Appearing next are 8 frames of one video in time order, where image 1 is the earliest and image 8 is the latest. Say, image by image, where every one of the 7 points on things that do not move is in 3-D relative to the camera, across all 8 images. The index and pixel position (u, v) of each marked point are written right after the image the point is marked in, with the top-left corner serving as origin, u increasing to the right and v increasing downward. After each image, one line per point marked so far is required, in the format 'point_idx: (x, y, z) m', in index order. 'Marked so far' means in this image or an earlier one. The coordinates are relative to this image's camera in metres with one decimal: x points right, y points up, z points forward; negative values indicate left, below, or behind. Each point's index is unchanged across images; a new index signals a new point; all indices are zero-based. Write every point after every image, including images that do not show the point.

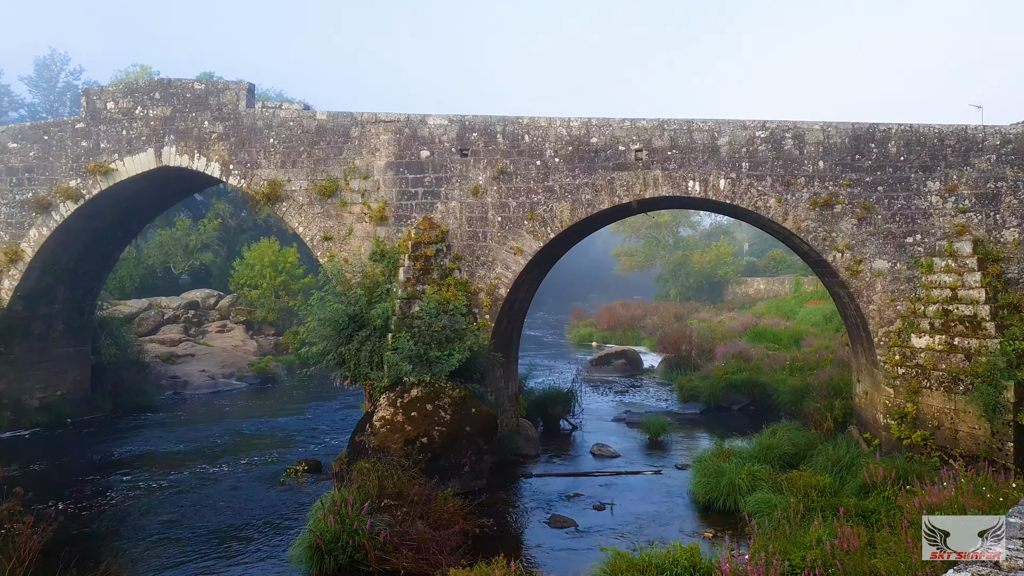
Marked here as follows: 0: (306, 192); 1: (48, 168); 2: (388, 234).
0: (-3.5, +1.6, +12.9) m
1: (-8.7, +2.2, +14.2) m
2: (-2.1, +0.9, +12.5) m
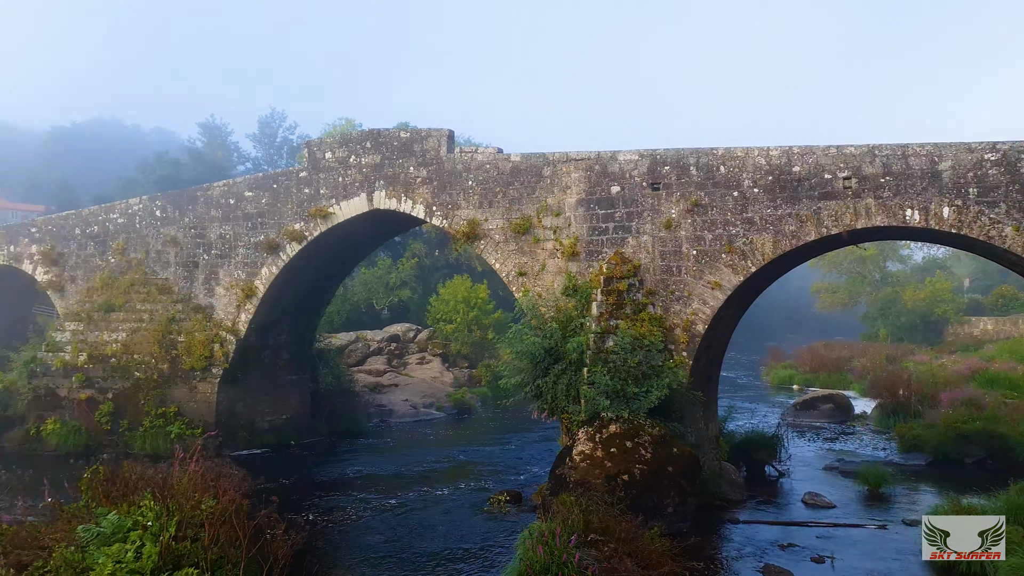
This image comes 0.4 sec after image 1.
0: (-0.2, +1.0, +13.3) m
1: (-4.9, +1.5, +15.9) m
2: (+1.1, +0.3, +12.6) m
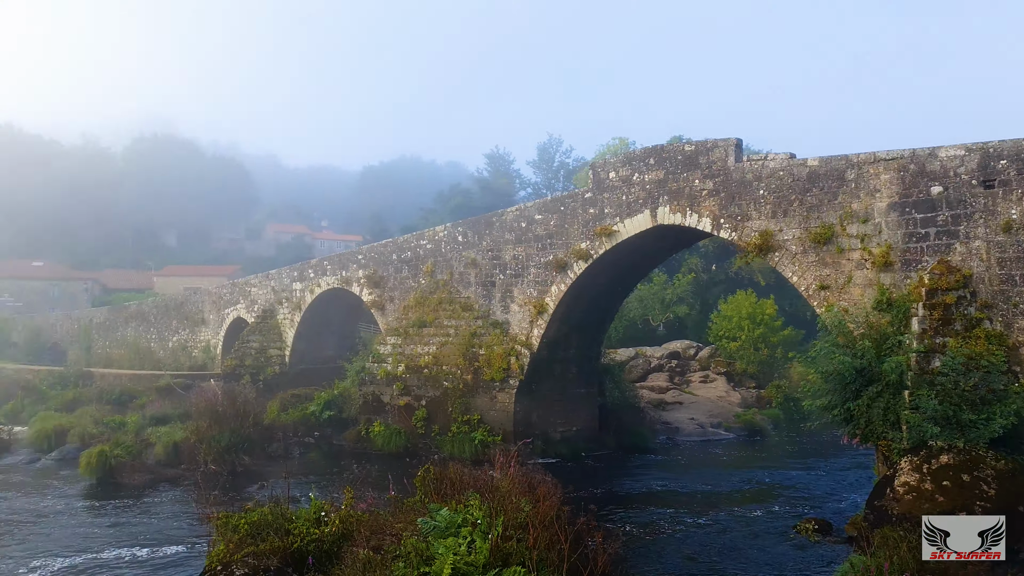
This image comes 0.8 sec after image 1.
0: (+4.7, +0.8, +12.6) m
1: (+1.2, +1.2, +16.6) m
2: (+5.7, +0.1, +11.5) m
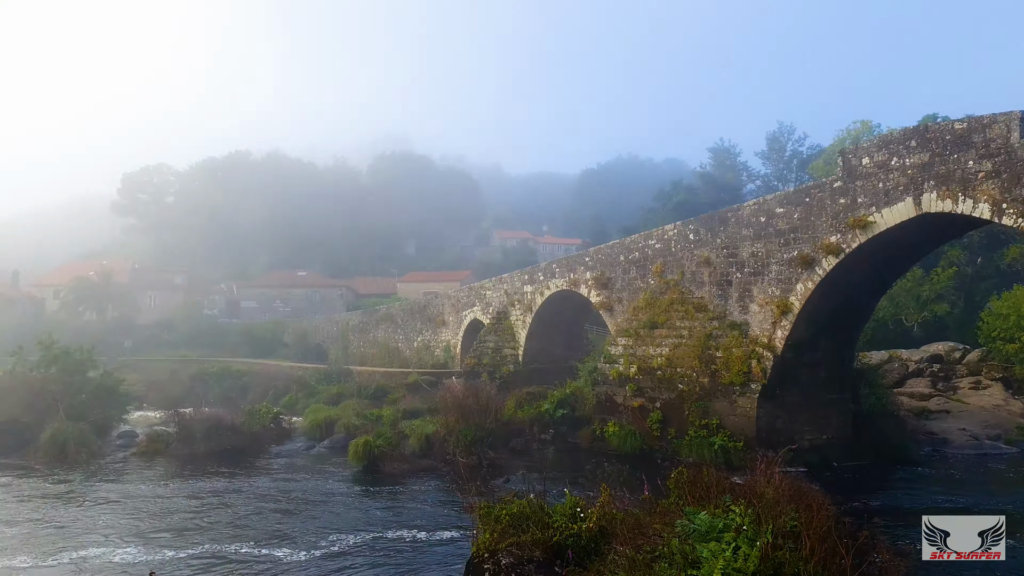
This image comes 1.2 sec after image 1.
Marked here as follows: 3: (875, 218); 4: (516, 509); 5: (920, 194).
0: (+8.4, +0.9, +10.7) m
1: (+6.1, +1.2, +15.5) m
2: (+9.0, +0.2, +9.4) m
3: (+6.7, +1.3, +14.2) m
4: (+0.1, -2.5, +8.8) m
5: (+7.1, +1.6, +13.3) m
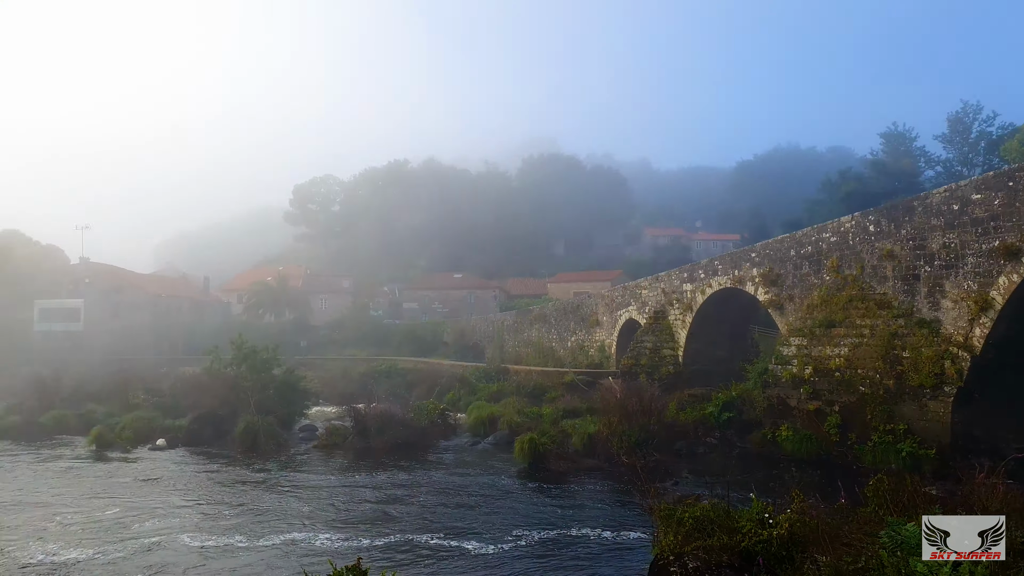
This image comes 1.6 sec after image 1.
0: (+10.6, +1.0, +8.8) m
1: (+9.2, +1.3, +14.0) m
2: (+10.9, +0.4, +7.4) m
3: (+9.6, +1.4, +12.6) m
4: (+2.1, -2.5, +8.6) m
5: (+9.8, +1.8, +11.7) m
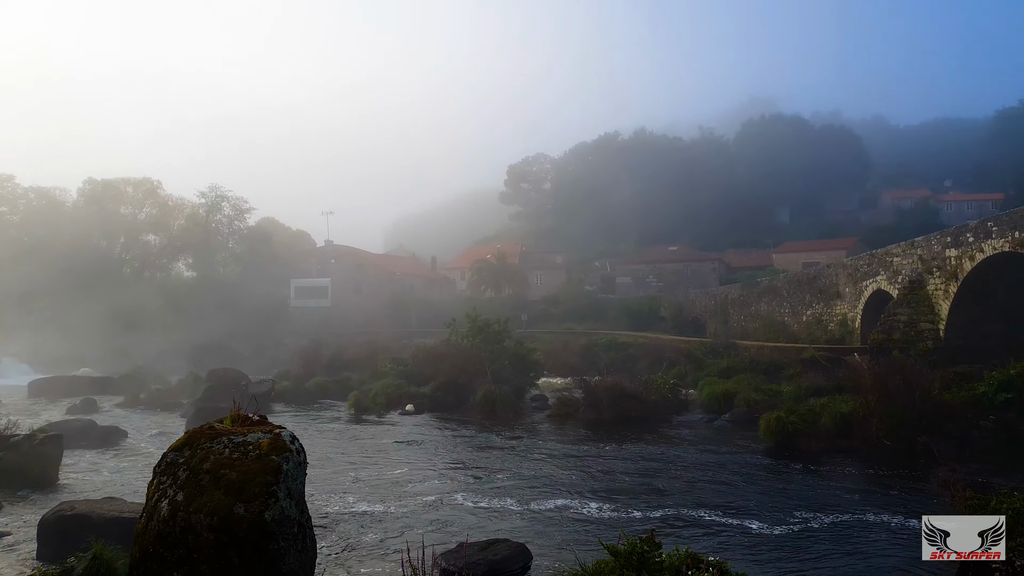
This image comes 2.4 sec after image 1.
0: (+13.1, +1.5, +5.4) m
1: (+13.2, +2.0, +10.8) m
2: (+13.1, +0.8, +4.0) m
3: (+13.2, +2.0, +9.2) m
4: (+4.9, -2.1, +7.5) m
5: (+13.1, +2.4, +8.3) m
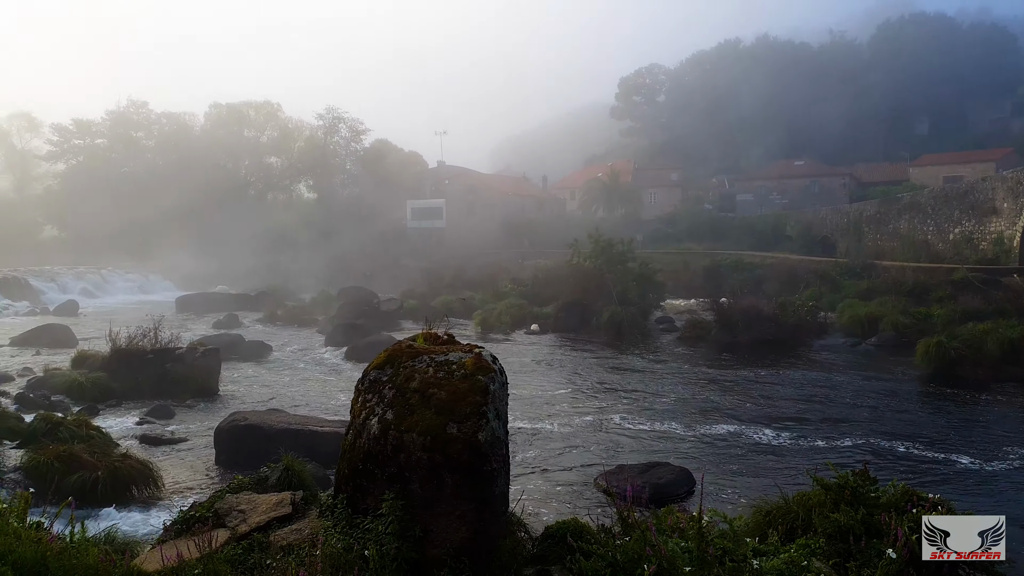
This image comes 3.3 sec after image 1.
0: (+14.4, +2.0, +3.0) m
1: (+15.2, +3.0, +8.2) m
2: (+14.2, +1.2, +1.7) m
3: (+14.9, +2.9, +6.7) m
4: (+6.6, -1.4, +6.5) m
5: (+14.8, +3.1, +5.8) m
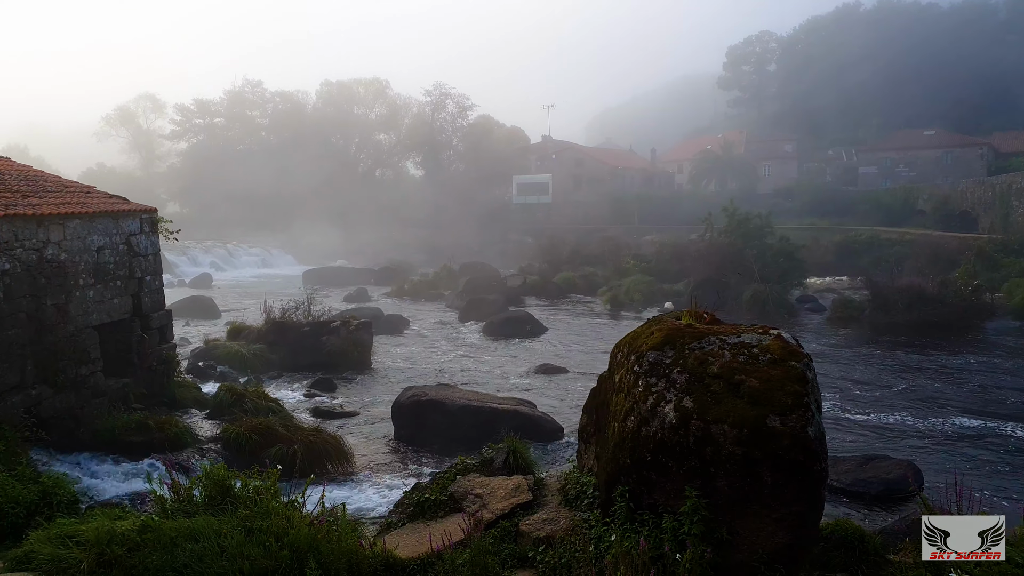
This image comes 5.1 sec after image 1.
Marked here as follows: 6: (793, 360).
0: (+15.9, +1.9, +0.7) m
1: (+17.3, +3.1, +5.8) m
2: (+15.6, +1.1, -0.6) m
3: (+16.9, +2.9, +4.3) m
4: (+8.6, -1.2, +5.2) m
5: (+16.6, +3.1, +3.4) m
6: (+1.7, -0.4, +4.6) m
